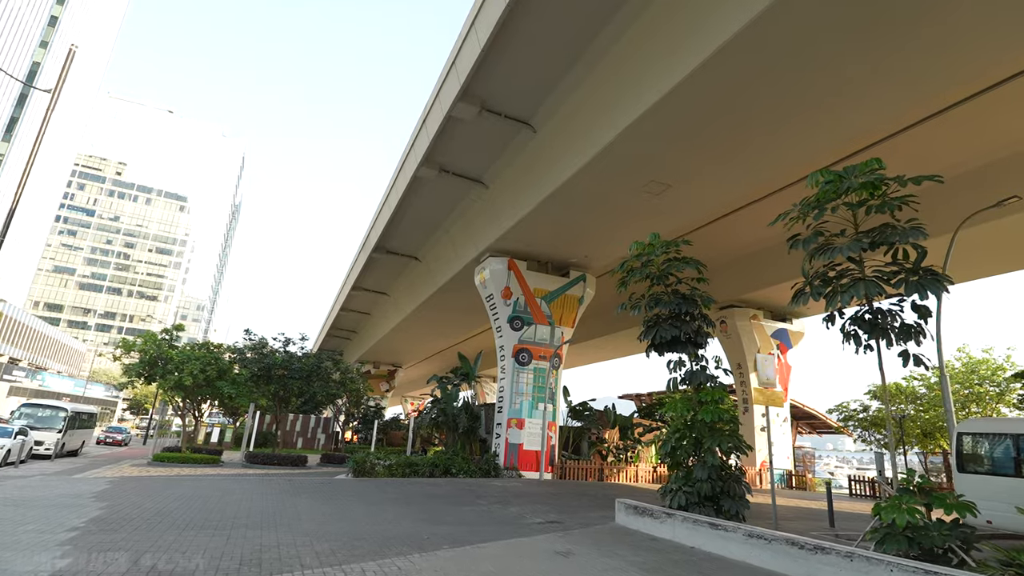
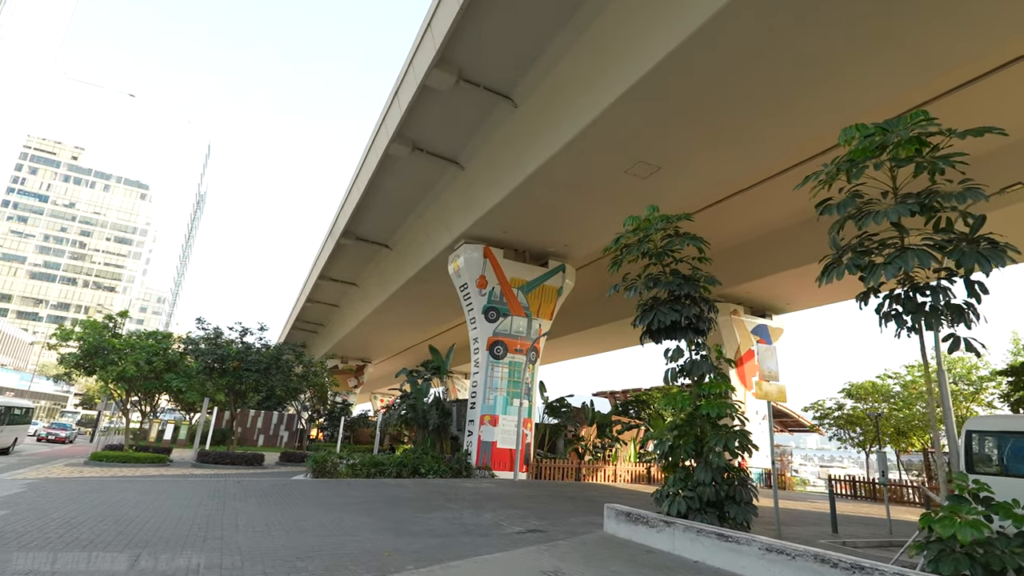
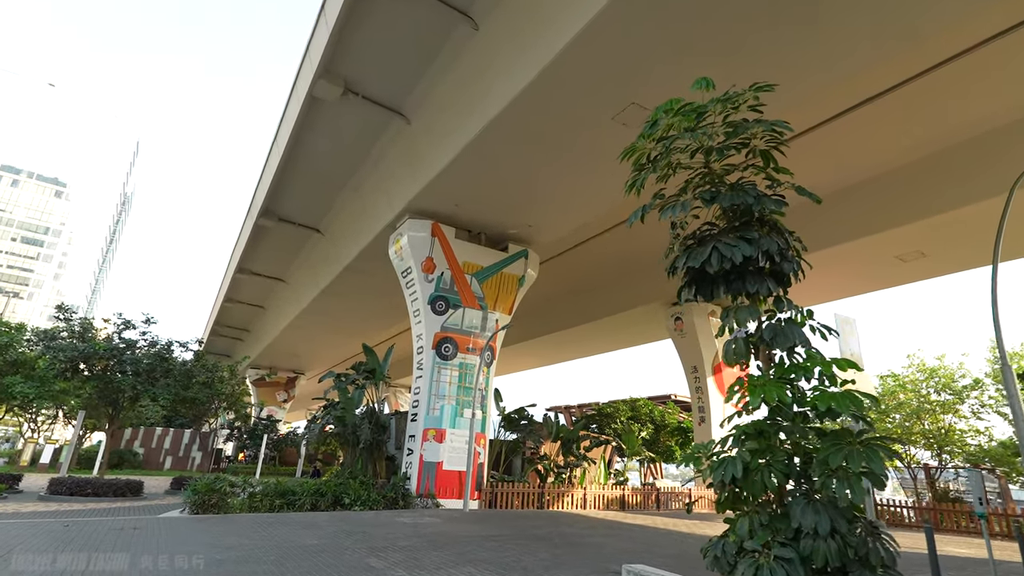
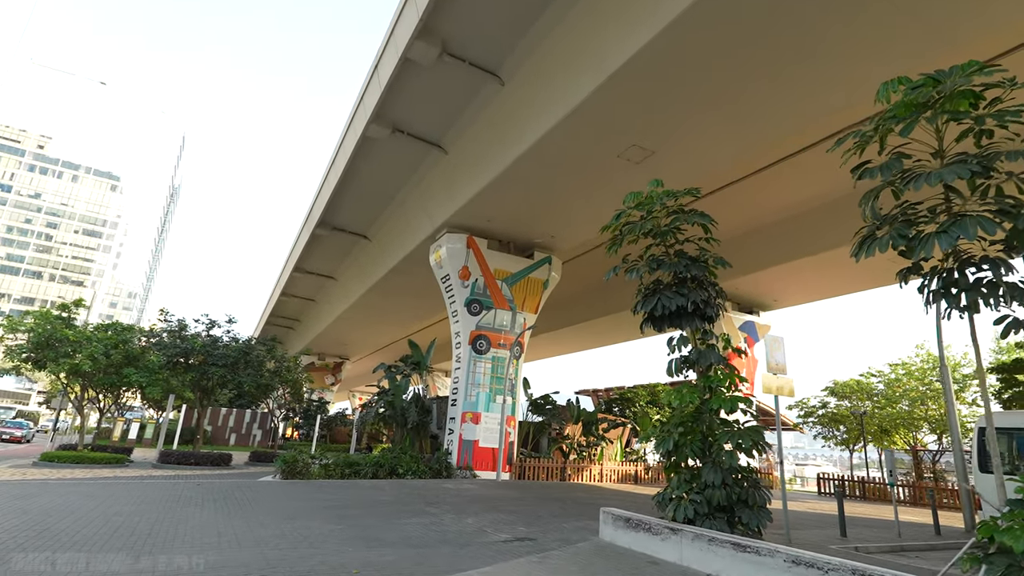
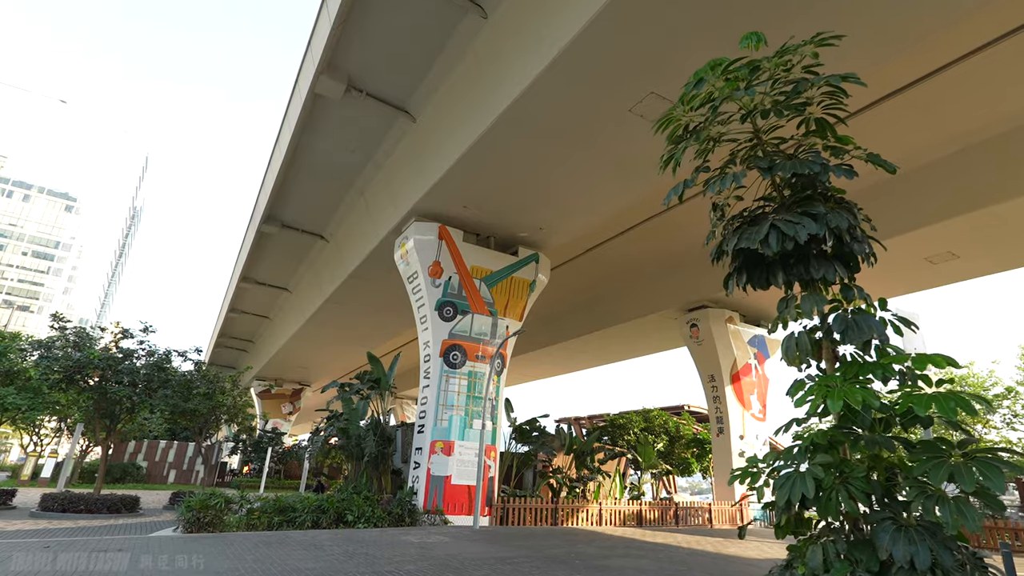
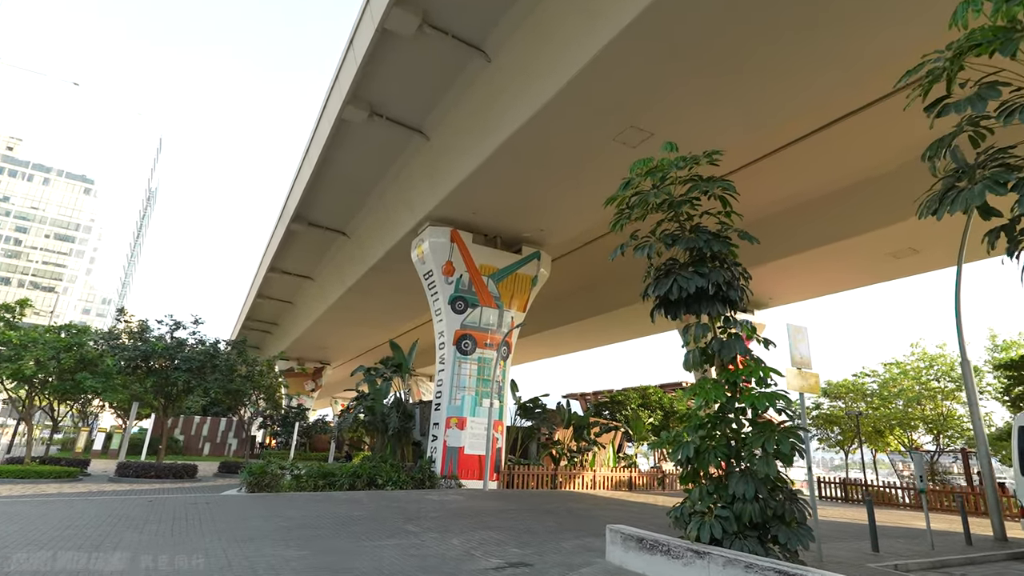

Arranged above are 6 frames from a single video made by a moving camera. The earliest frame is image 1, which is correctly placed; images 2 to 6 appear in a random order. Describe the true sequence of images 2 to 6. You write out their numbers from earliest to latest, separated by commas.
2, 4, 6, 3, 5
